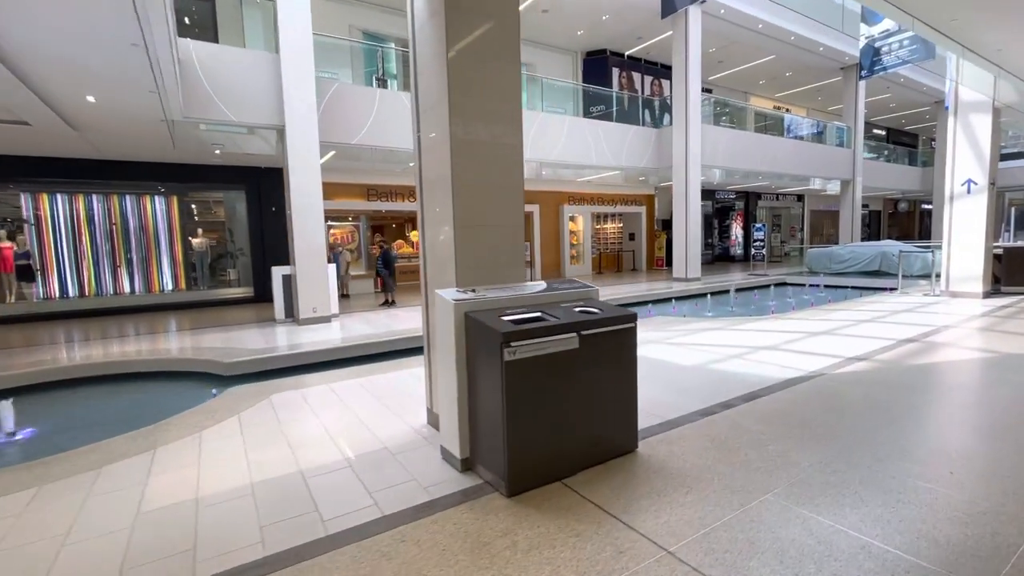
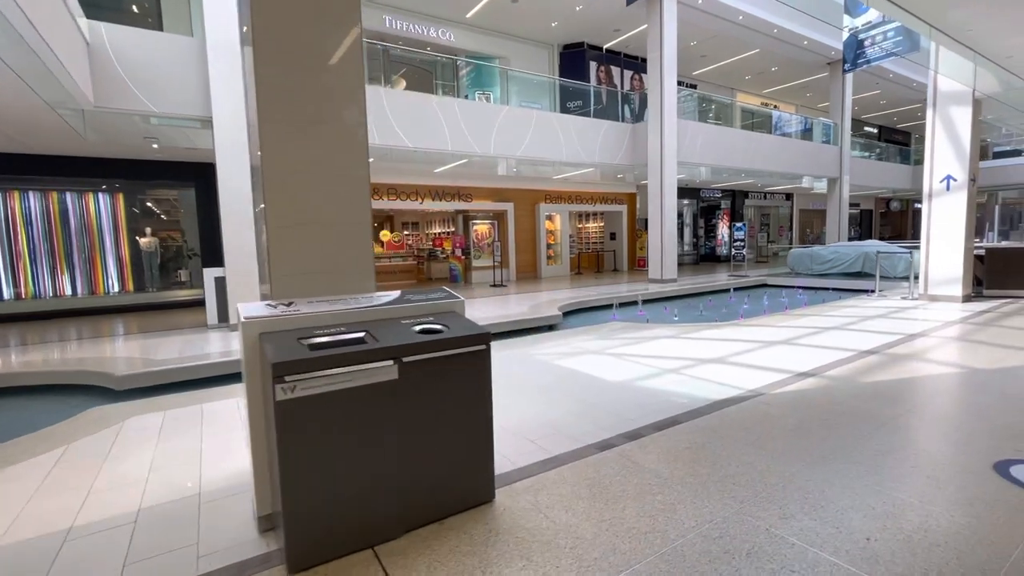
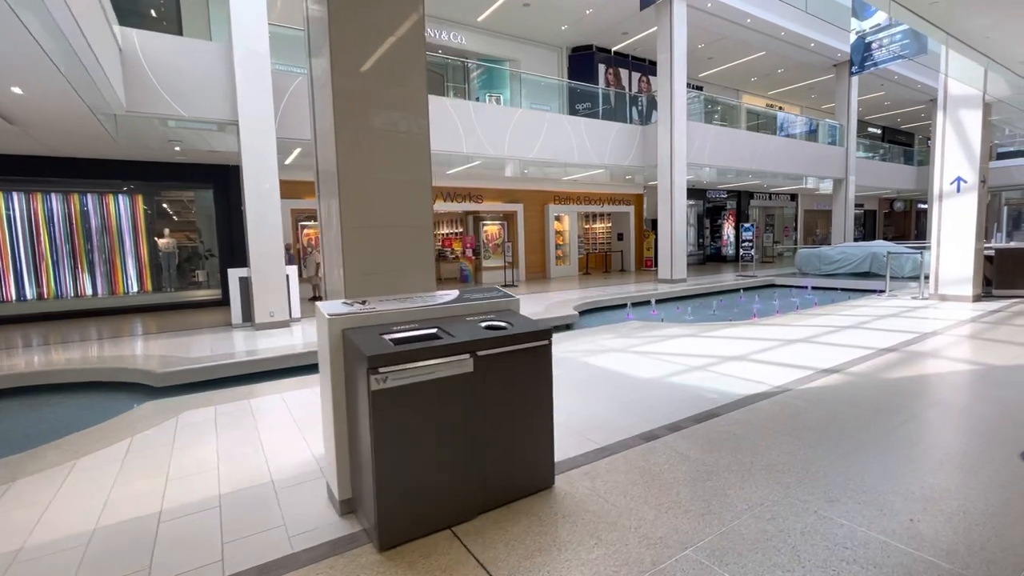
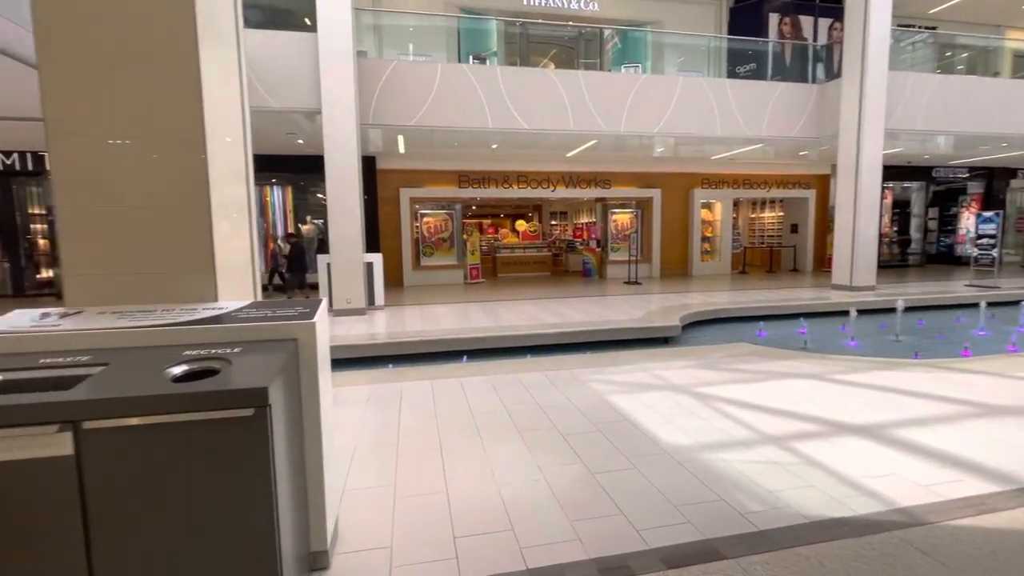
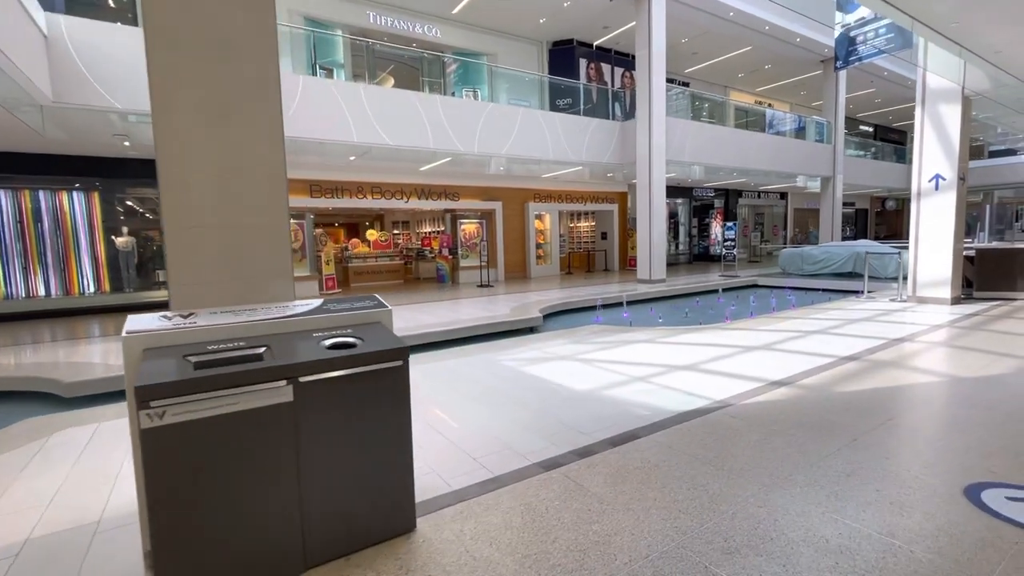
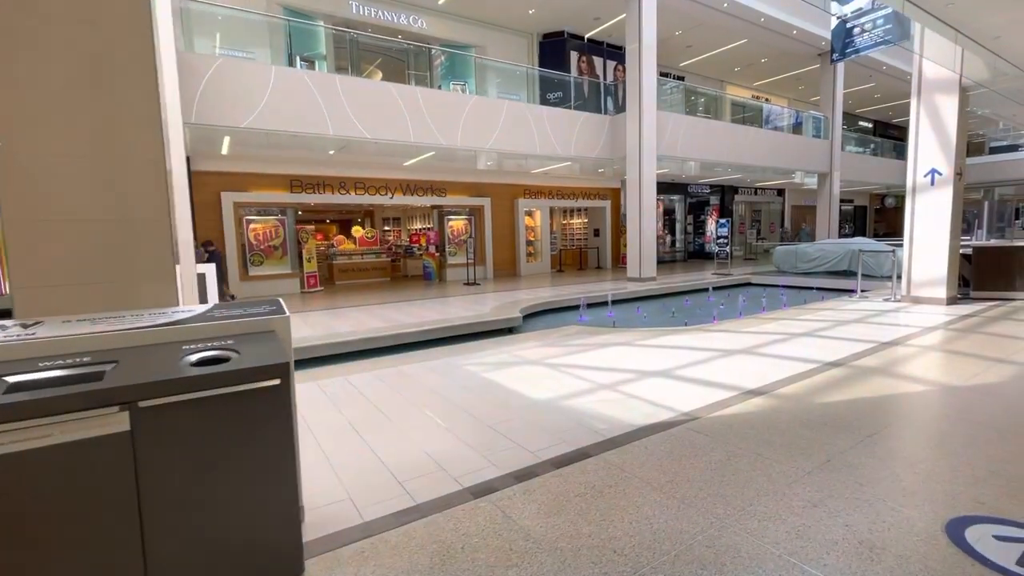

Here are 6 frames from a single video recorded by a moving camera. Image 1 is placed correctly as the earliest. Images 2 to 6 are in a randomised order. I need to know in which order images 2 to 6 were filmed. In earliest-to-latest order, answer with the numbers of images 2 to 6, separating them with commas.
3, 2, 5, 6, 4
